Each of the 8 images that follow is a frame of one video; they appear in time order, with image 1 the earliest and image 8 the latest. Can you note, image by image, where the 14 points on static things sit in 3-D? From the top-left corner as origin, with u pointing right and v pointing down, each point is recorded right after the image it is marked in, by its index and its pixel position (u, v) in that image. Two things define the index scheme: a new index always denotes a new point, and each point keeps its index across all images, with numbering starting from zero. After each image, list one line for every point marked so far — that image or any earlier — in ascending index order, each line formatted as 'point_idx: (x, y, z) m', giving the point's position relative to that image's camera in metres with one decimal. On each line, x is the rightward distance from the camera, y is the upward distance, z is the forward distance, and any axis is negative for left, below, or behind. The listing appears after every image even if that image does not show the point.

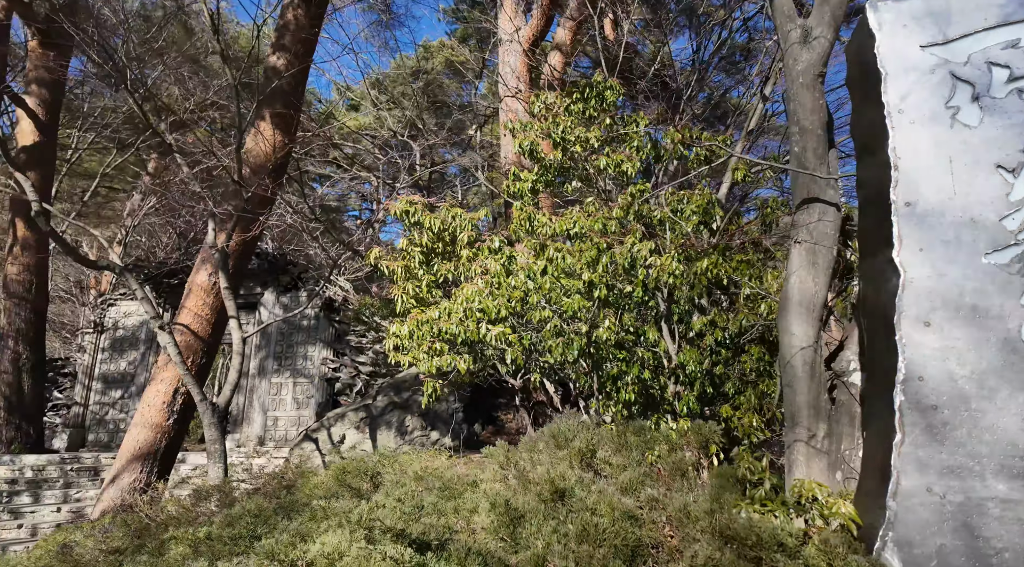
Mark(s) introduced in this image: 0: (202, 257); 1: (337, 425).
0: (-3.2, +0.3, +8.4) m
1: (-1.9, -1.5, +8.9) m
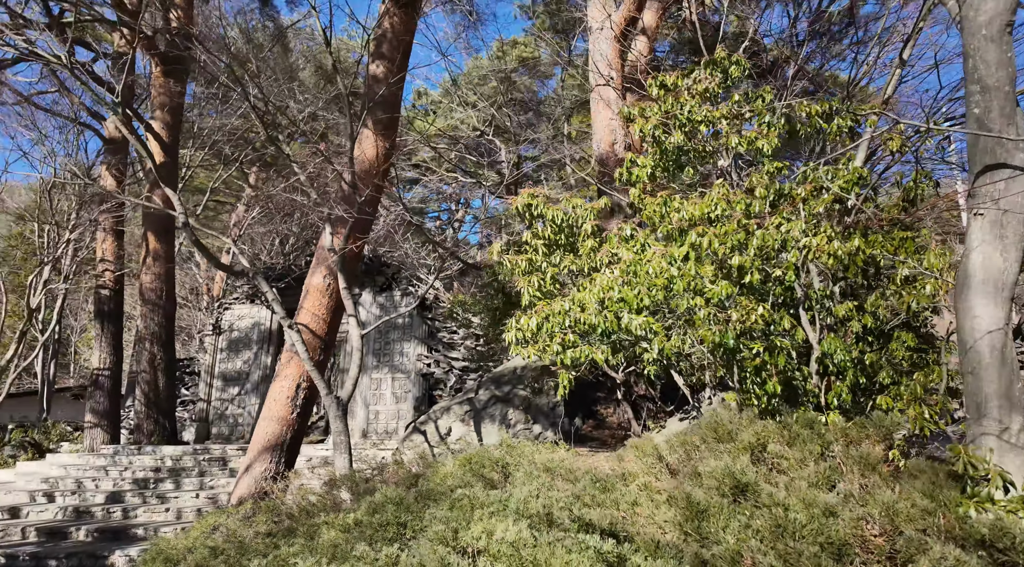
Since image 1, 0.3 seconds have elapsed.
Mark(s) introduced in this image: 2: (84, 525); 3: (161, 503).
0: (-2.1, +0.2, +8.9) m
1: (-0.8, -1.5, +9.3) m
2: (-4.9, -2.8, +10.0) m
3: (-4.5, -2.8, +11.1) m
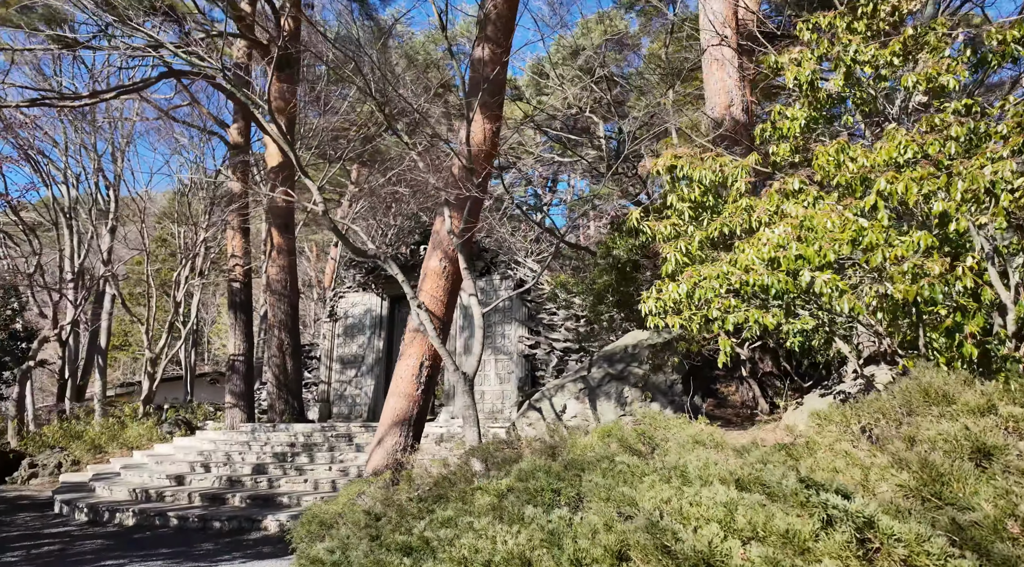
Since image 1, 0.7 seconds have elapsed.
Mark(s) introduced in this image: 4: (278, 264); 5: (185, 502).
0: (-0.9, +0.4, +9.1) m
1: (+0.5, -1.3, +9.4) m
2: (-3.5, -2.6, +10.5) m
3: (-3.0, -2.6, +11.6) m
4: (-4.7, +0.4, +16.6) m
5: (-4.1, -2.8, +10.7) m
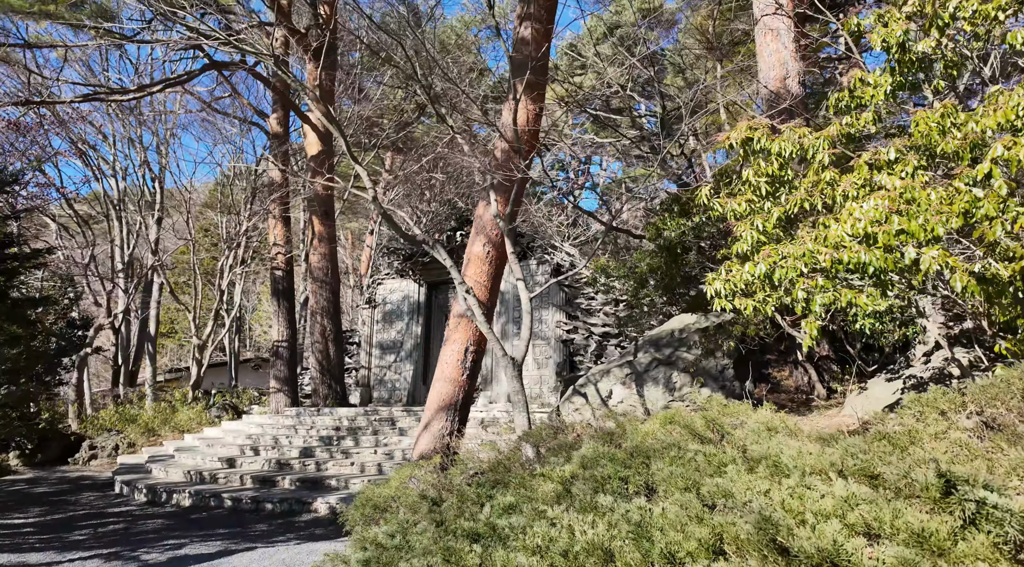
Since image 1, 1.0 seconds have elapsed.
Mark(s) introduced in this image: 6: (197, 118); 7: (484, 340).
0: (-0.4, +0.6, +9.0) m
1: (+1.0, -1.1, +9.2) m
2: (-2.9, -2.5, +10.6) m
3: (-2.3, -2.4, +11.6) m
4: (-4.0, +0.7, +16.7) m
5: (-3.6, -2.6, +10.7) m
6: (-7.0, +3.6, +17.7) m
7: (-0.3, -0.6, +9.1) m
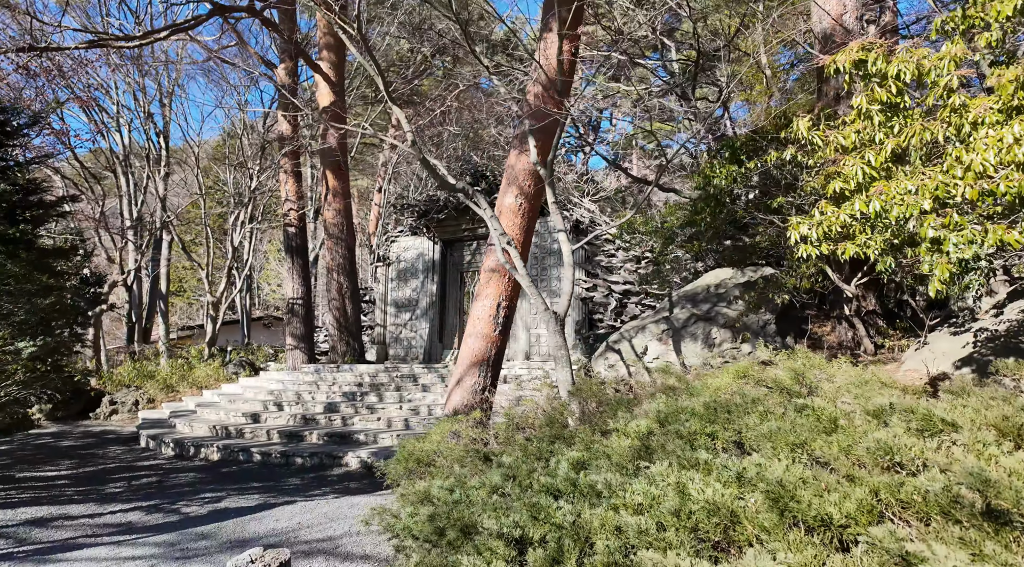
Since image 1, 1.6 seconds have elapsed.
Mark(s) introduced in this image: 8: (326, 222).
0: (0.0, +1.1, +8.7) m
1: (+1.4, -0.6, +9.0) m
2: (-2.5, -1.9, +10.4) m
3: (-2.0, -1.8, +11.5) m
4: (-3.6, +1.5, +16.4) m
5: (-3.2, -2.0, +10.6) m
6: (-6.5, +4.5, +17.3) m
7: (0.0, -0.1, +8.9) m
8: (-3.7, +1.2, +16.6) m
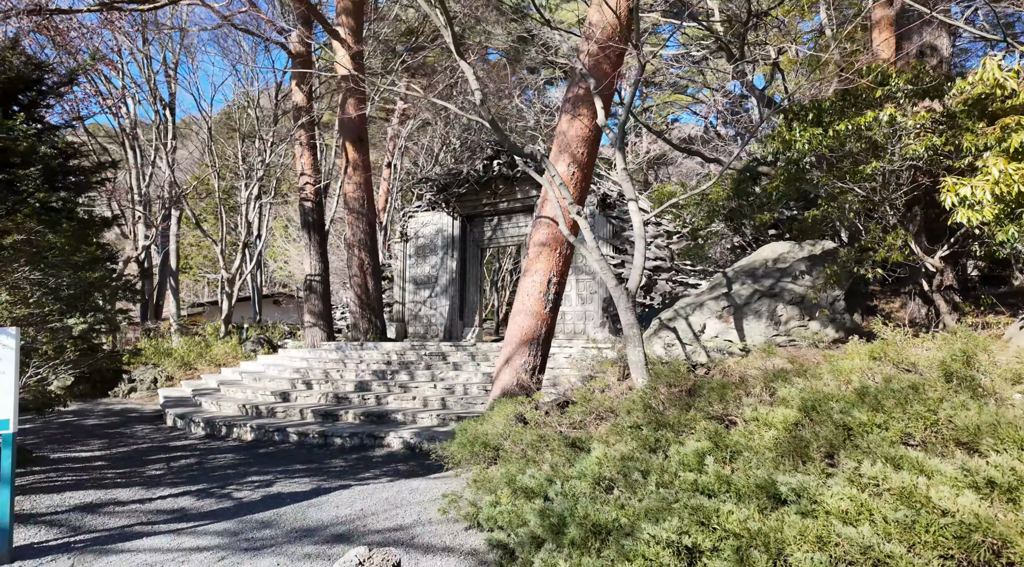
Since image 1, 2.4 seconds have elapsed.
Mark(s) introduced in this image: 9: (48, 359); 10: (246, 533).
0: (+0.5, +1.4, +8.3) m
1: (+1.9, -0.3, +8.6) m
2: (-2.0, -1.6, +10.1) m
3: (-1.5, -1.5, +11.1) m
4: (-3.1, +2.0, +15.9) m
5: (-2.7, -1.7, +10.2) m
6: (-6.0, +5.0, +16.8) m
7: (+0.6, +0.1, +8.5) m
8: (-3.2, +1.7, +16.1) m
9: (-3.9, -0.7, +7.0) m
10: (-1.7, -1.6, +5.1) m
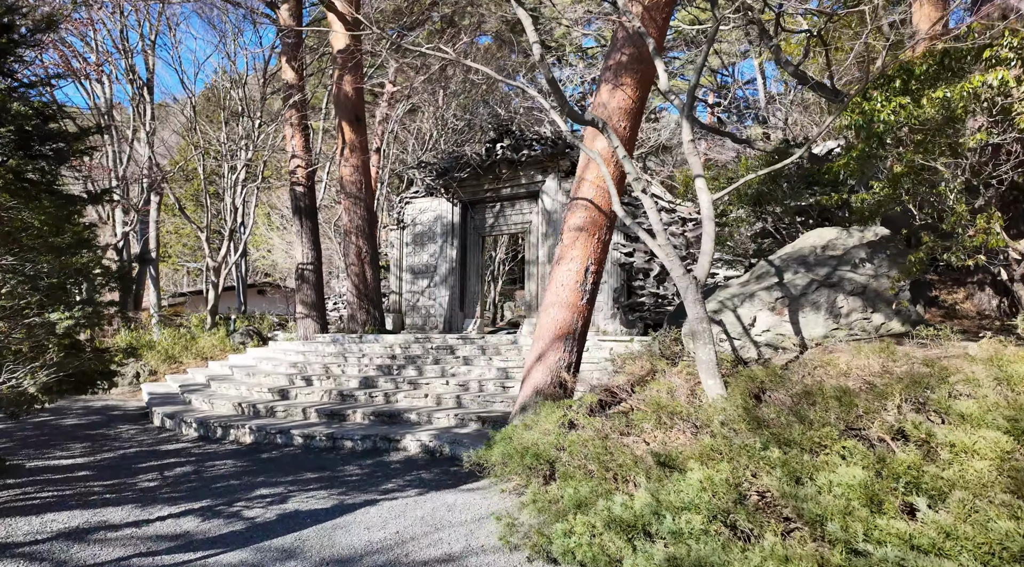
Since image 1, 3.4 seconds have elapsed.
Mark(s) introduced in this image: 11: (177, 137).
0: (+0.8, +1.5, +7.5) m
1: (+2.2, -0.2, +7.9) m
2: (-1.7, -1.4, +9.2) m
3: (-1.2, -1.3, +10.3) m
4: (-2.9, +2.2, +15.0) m
5: (-2.4, -1.5, +9.4) m
6: (-5.9, +5.3, +15.7) m
7: (+0.9, +0.2, +7.7) m
8: (-3.1, +1.9, +15.2) m
9: (-3.6, -0.6, +6.1) m
10: (-1.3, -1.5, +4.3) m
11: (-8.0, +3.5, +19.7) m
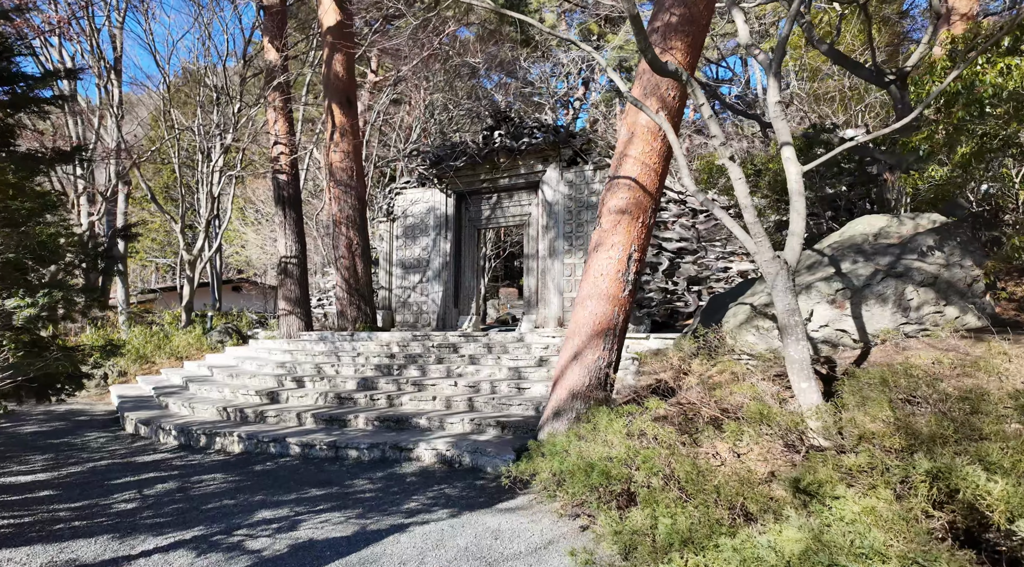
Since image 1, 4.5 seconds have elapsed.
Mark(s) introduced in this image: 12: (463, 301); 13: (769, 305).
0: (+1.1, +1.6, +6.6) m
1: (+2.5, -0.1, +7.1) m
2: (-1.5, -1.3, +8.3) m
3: (-1.1, -1.2, +9.3) m
4: (-2.9, +2.3, +14.0) m
5: (-2.2, -1.4, +8.4) m
6: (-5.9, +5.4, +14.6) m
7: (+1.1, +0.3, +6.8) m
8: (-3.1, +2.0, +14.2) m
9: (-3.3, -0.4, +5.1) m
10: (-0.9, -1.4, +3.3) m
11: (-8.1, +3.7, +18.5) m
12: (-1.0, -0.4, +16.1) m
13: (+2.3, -0.2, +7.2) m
